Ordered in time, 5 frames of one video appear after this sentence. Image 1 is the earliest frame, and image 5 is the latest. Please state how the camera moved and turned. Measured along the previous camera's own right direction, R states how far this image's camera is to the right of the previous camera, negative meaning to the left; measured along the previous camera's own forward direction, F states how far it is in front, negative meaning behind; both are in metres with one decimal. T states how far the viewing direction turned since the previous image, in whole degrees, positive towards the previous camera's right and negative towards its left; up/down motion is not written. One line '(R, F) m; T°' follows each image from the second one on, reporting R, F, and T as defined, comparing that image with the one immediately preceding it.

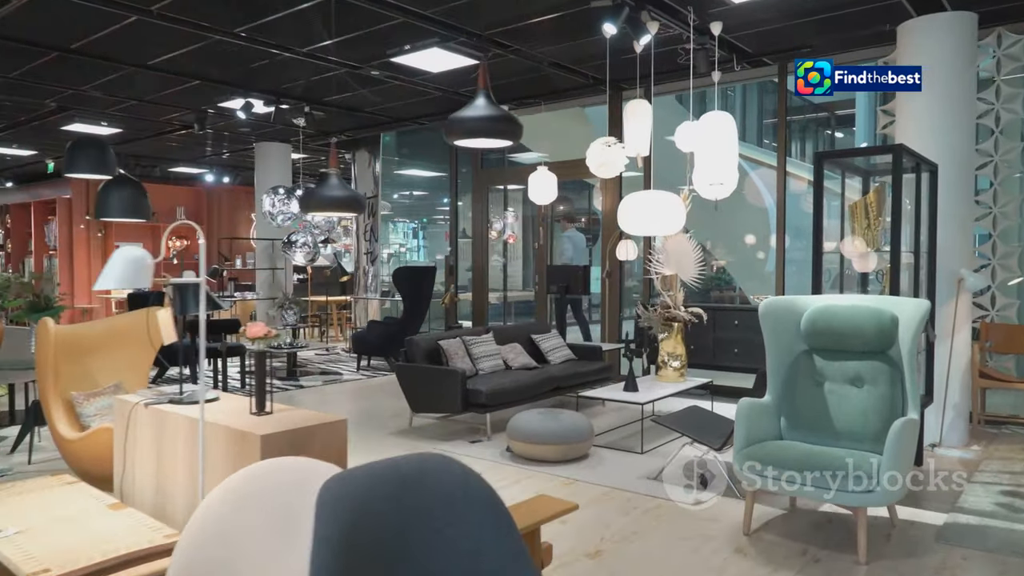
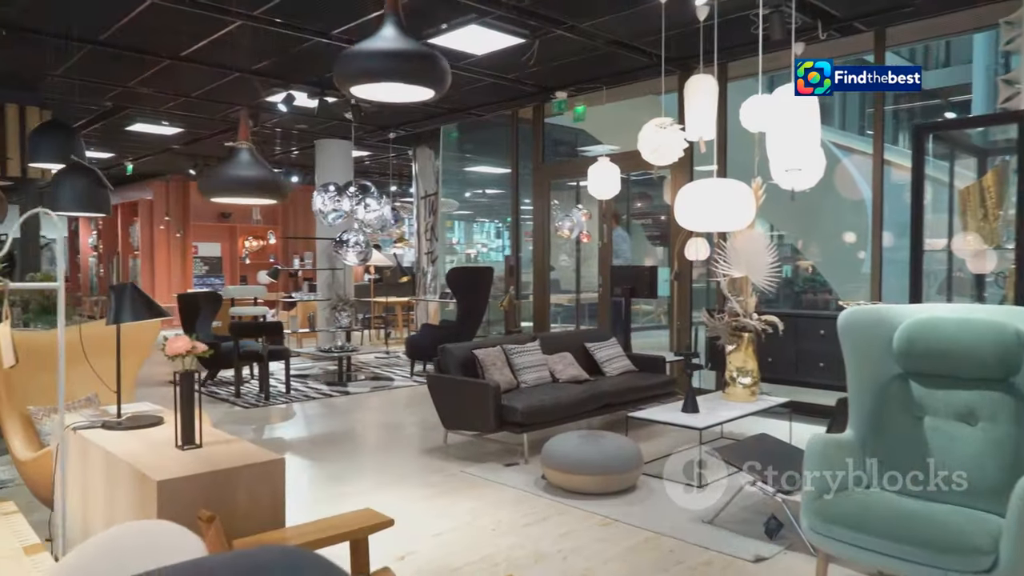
(+0.3, +0.6) m; -7°
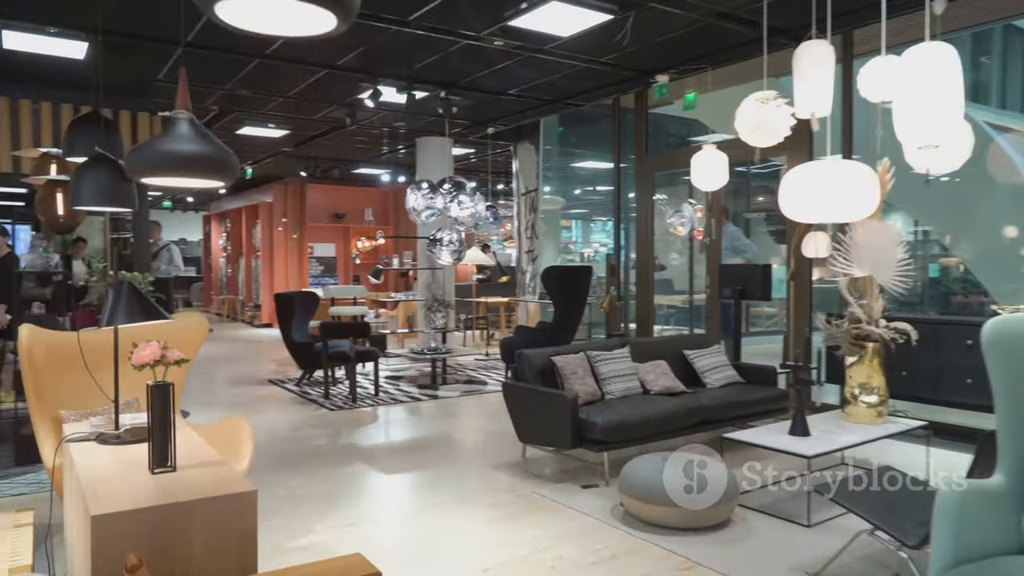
(+0.2, +0.5) m; -9°
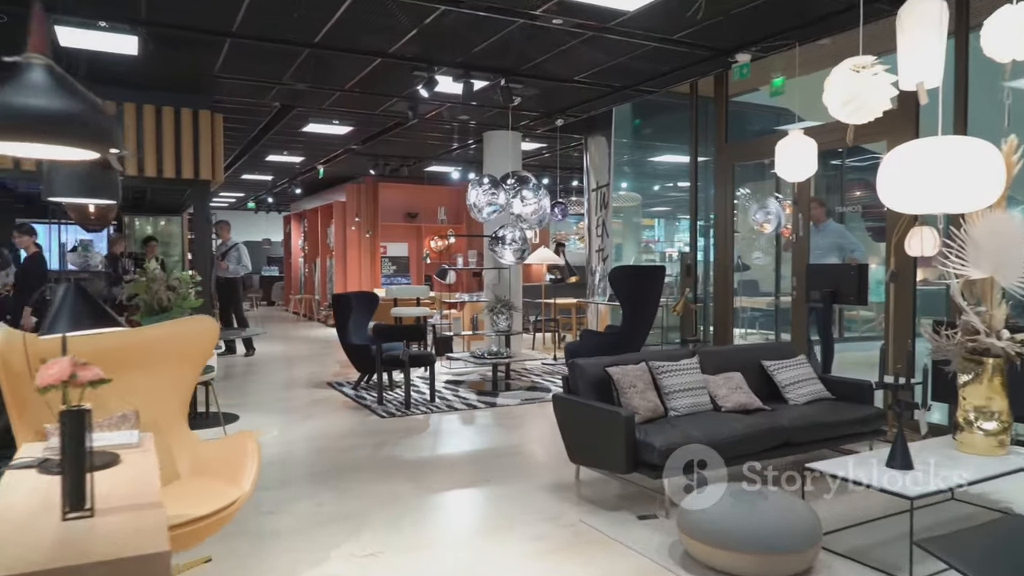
(+0.2, +0.5) m; -6°
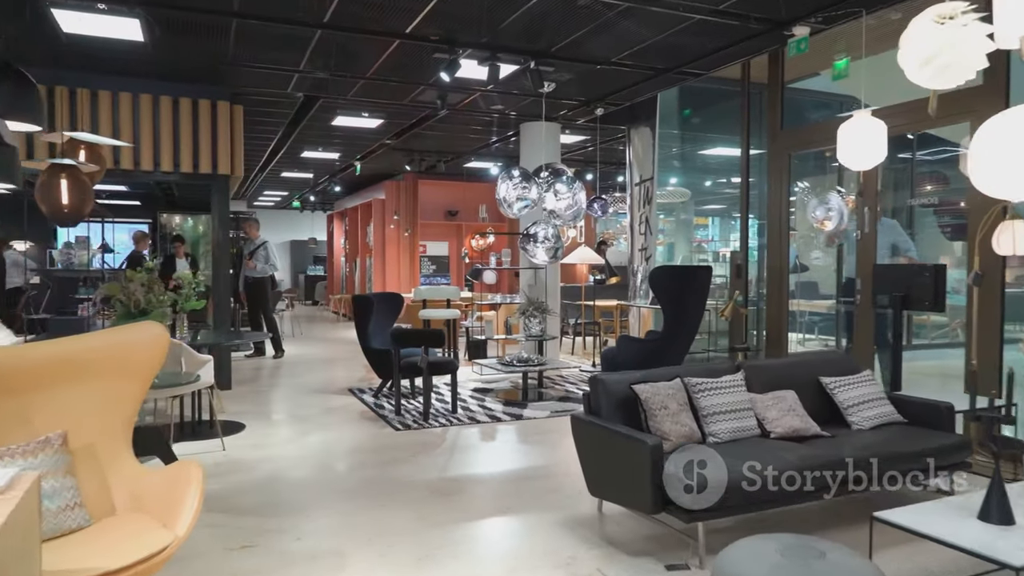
(+0.2, +0.5) m; -4°
